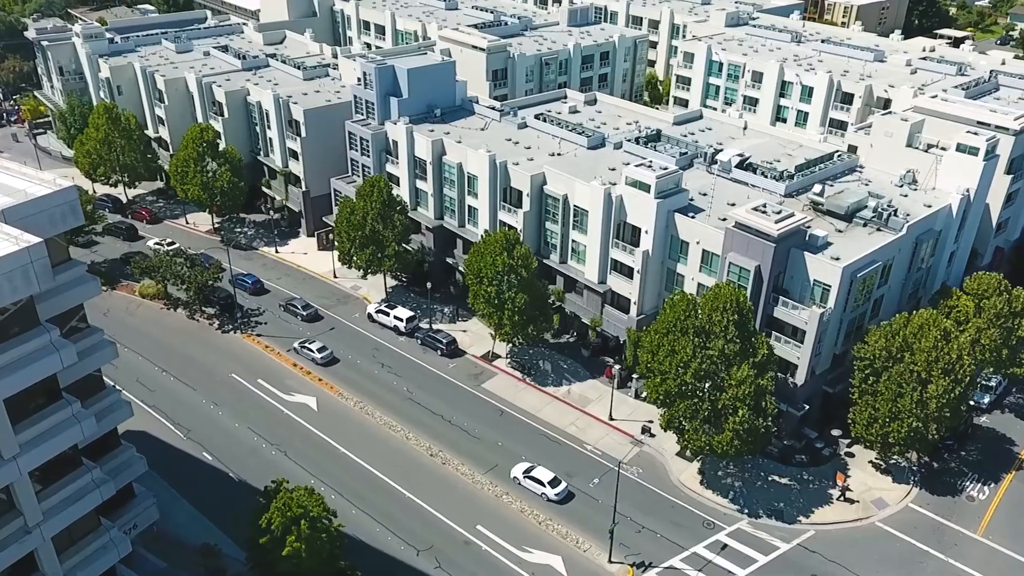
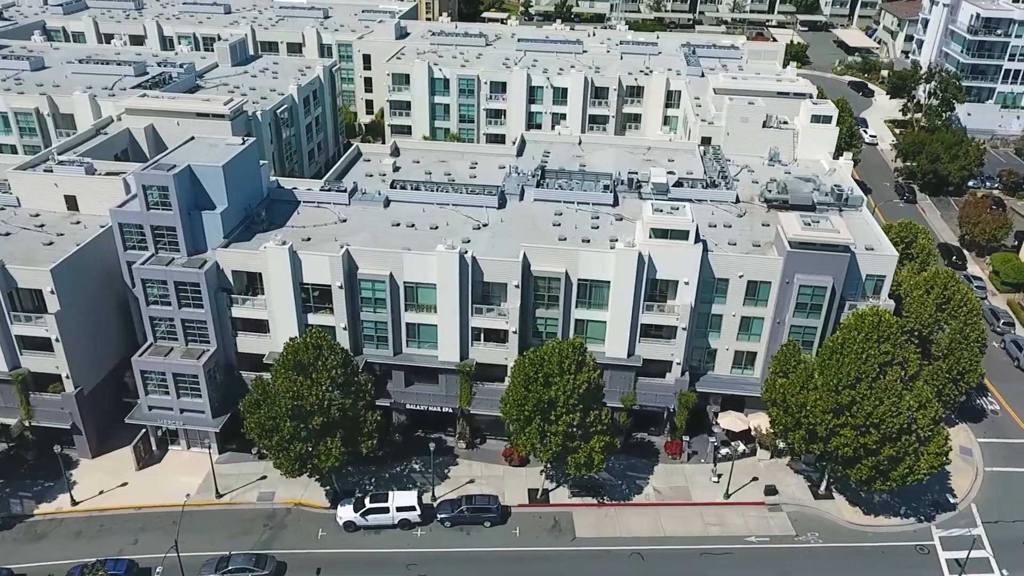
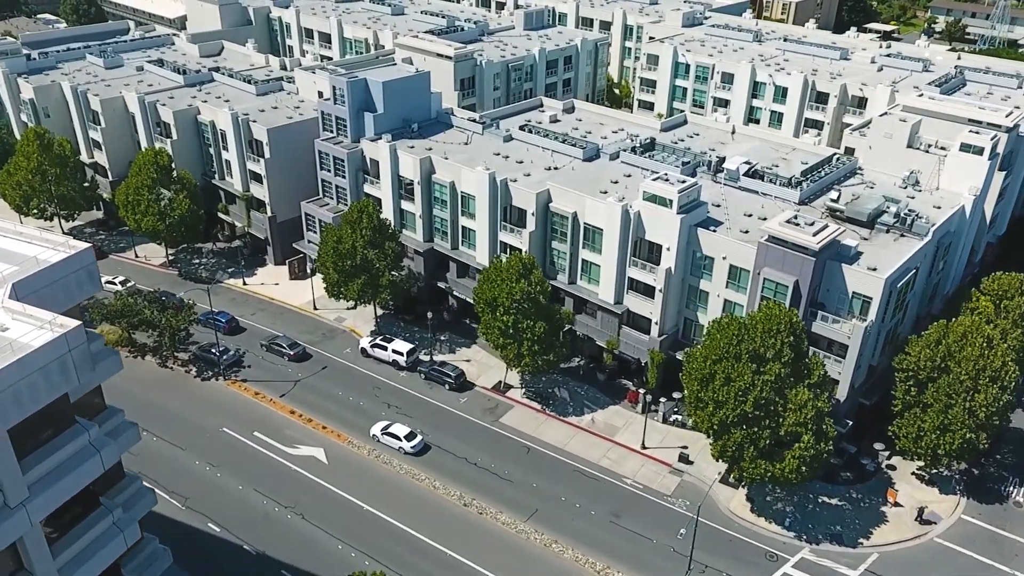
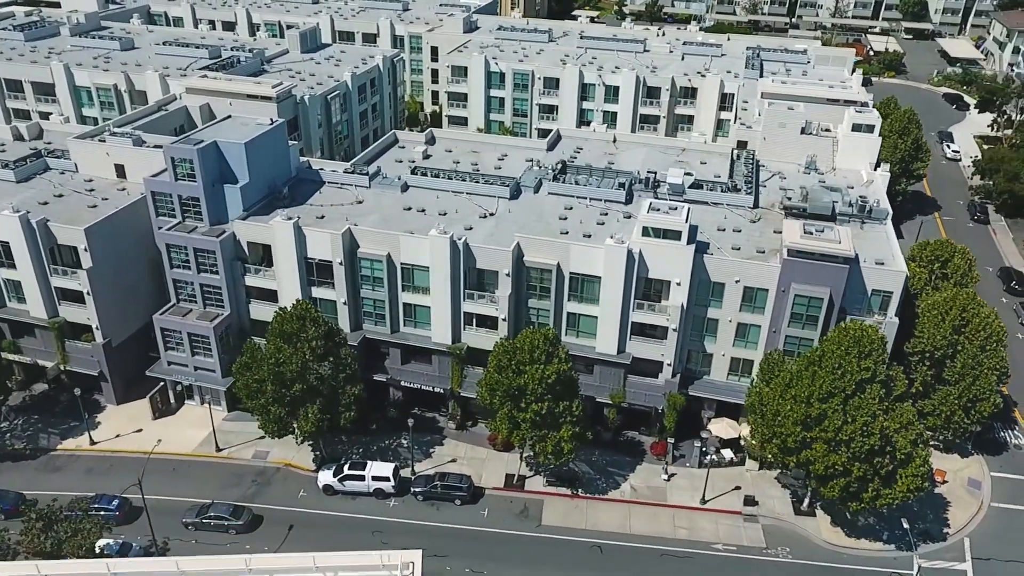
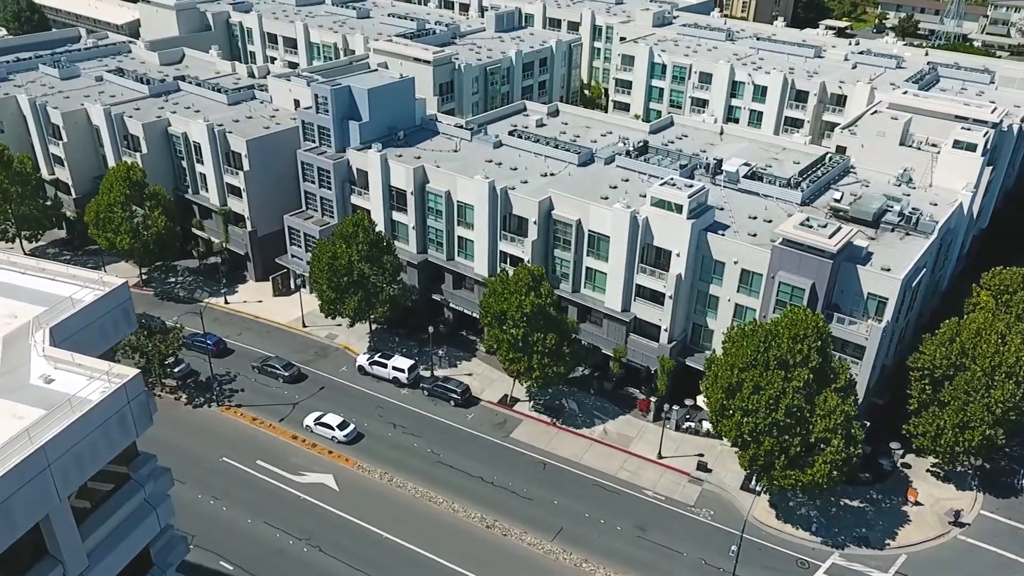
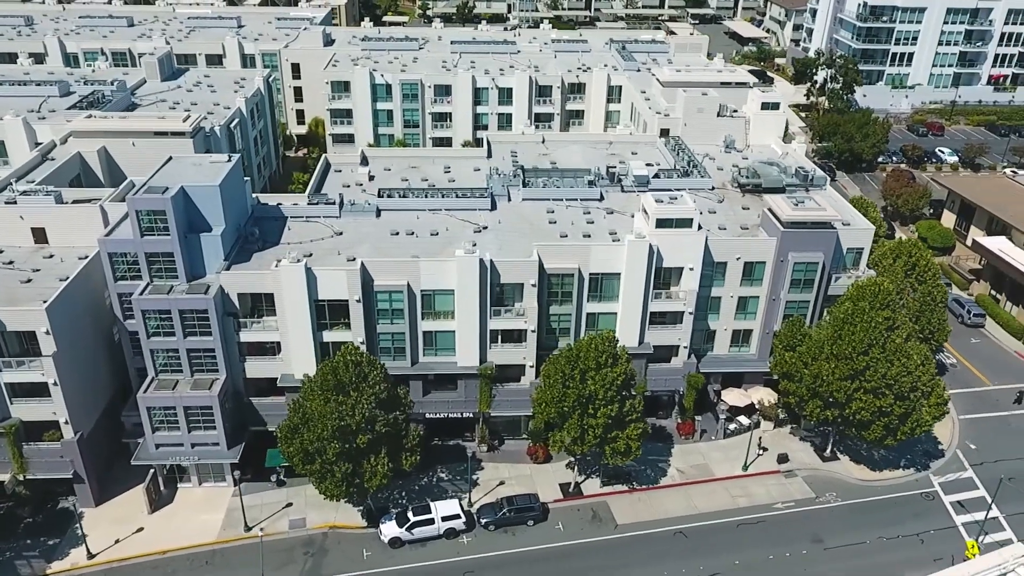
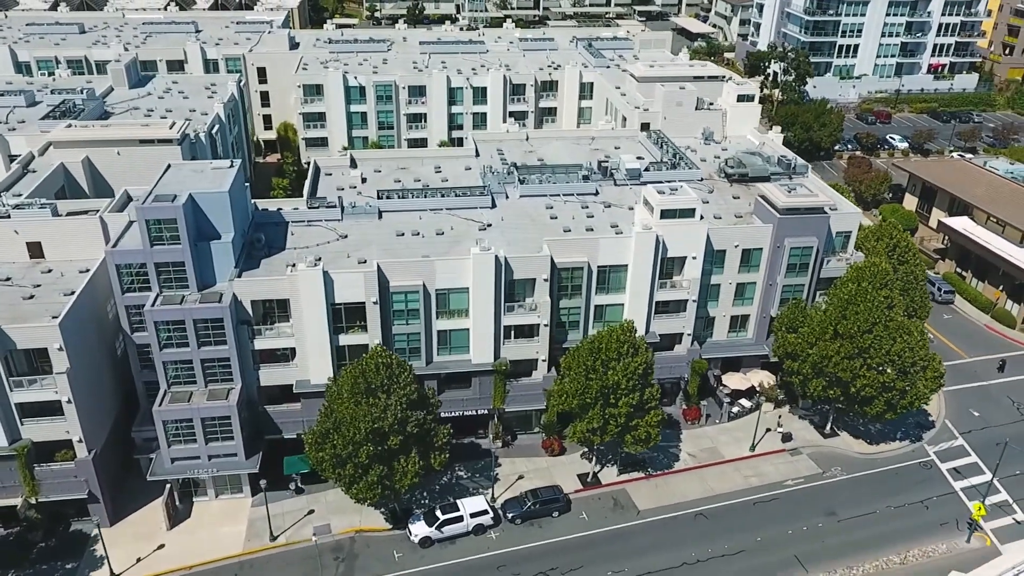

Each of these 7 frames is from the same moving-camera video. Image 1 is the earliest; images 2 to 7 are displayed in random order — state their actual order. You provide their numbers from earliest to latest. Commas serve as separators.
3, 5, 4, 2, 6, 7
